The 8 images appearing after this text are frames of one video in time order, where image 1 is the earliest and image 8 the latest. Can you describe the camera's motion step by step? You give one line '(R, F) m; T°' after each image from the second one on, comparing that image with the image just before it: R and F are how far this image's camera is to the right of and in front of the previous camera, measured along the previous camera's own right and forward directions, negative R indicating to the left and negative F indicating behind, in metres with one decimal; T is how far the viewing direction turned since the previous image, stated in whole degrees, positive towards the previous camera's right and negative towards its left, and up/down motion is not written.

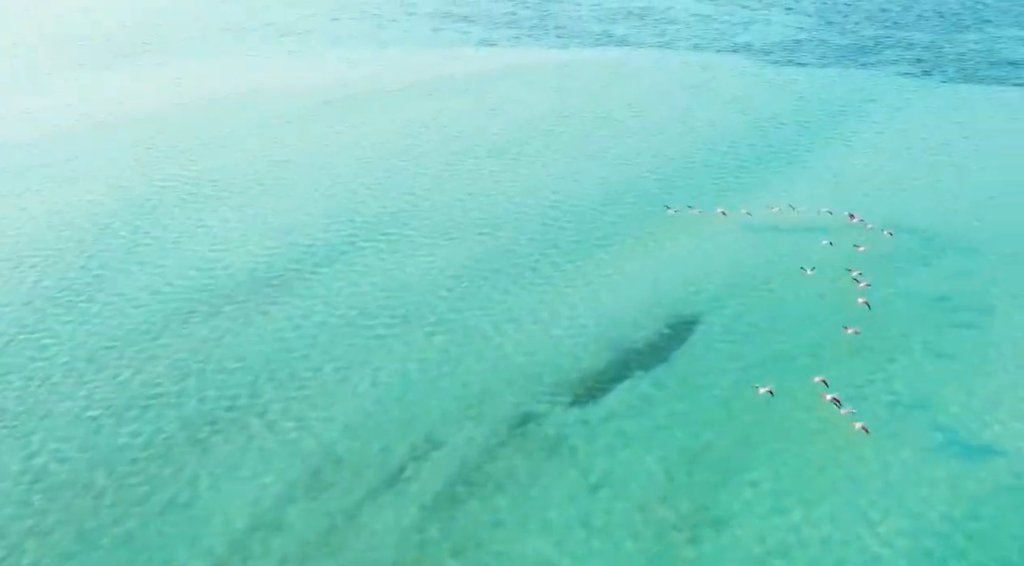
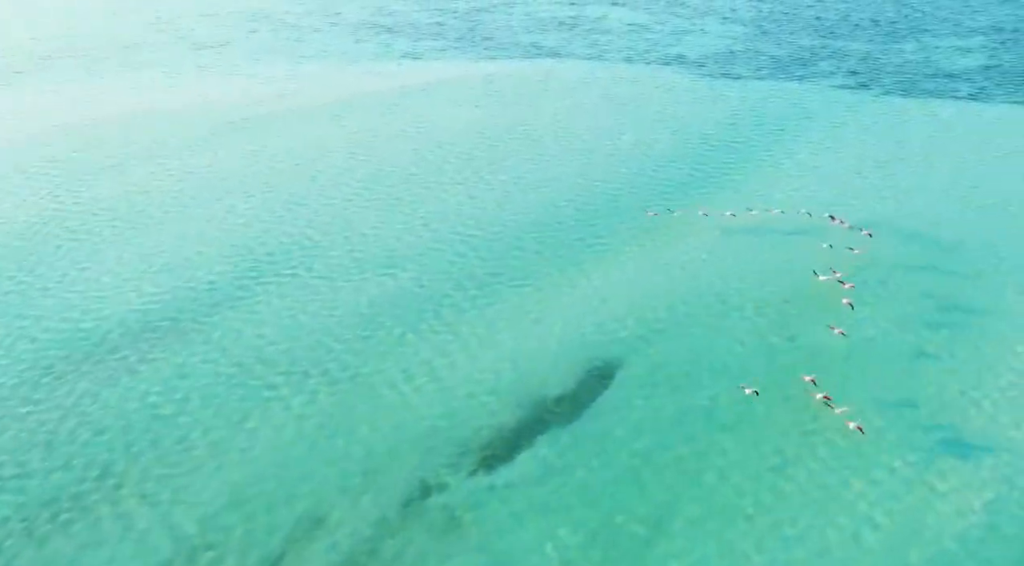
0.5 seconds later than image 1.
(+2.0, +3.7) m; +2°
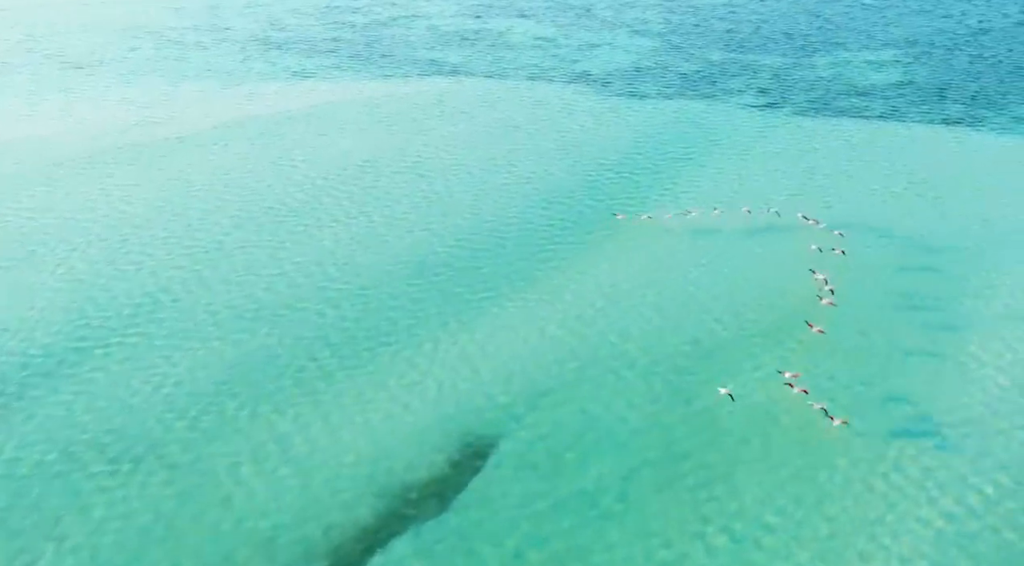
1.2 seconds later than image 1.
(+2.9, +4.8) m; +3°
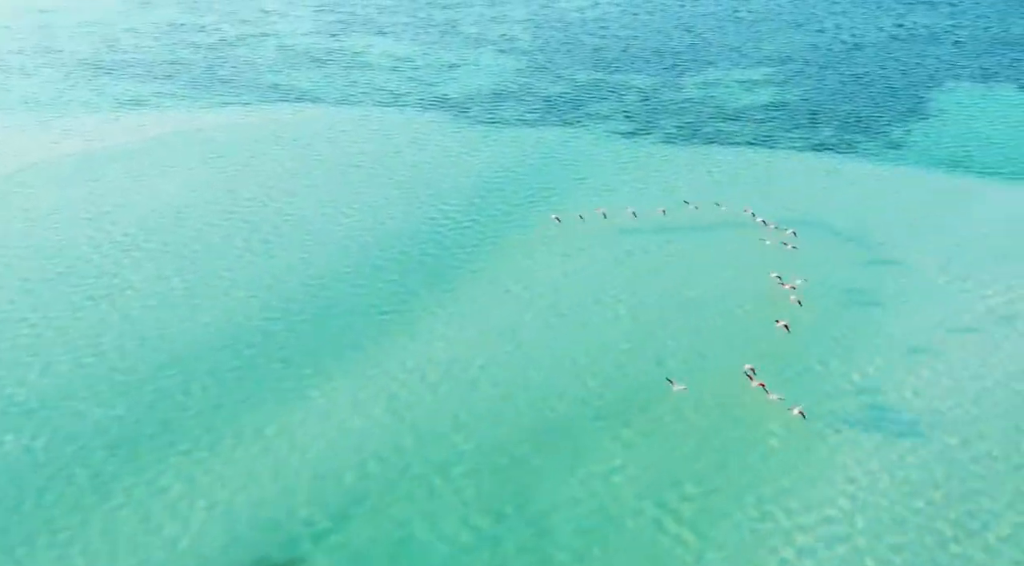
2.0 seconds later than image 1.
(+3.5, +5.7) m; +5°
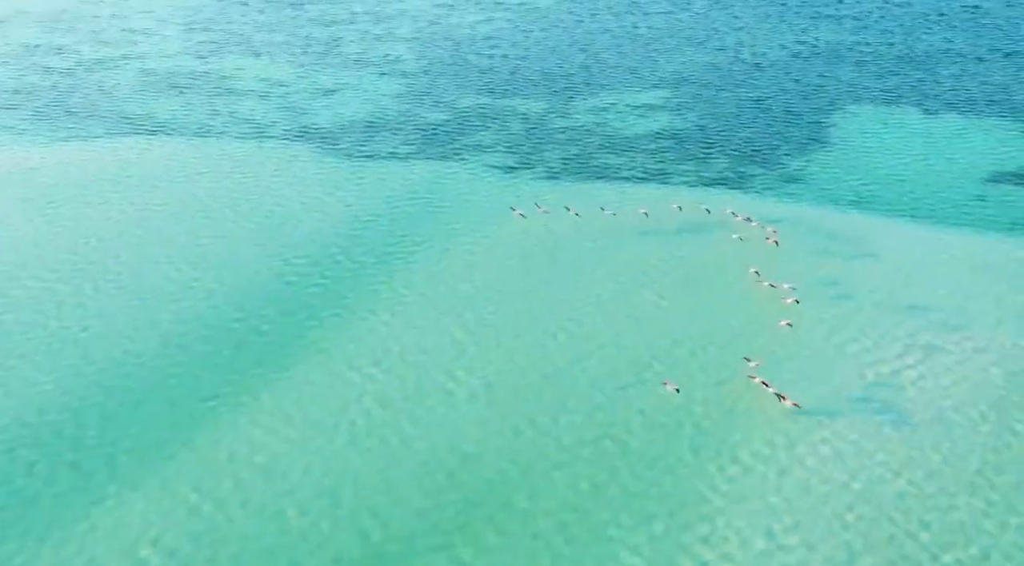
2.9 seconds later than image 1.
(+3.5, +5.9) m; +4°
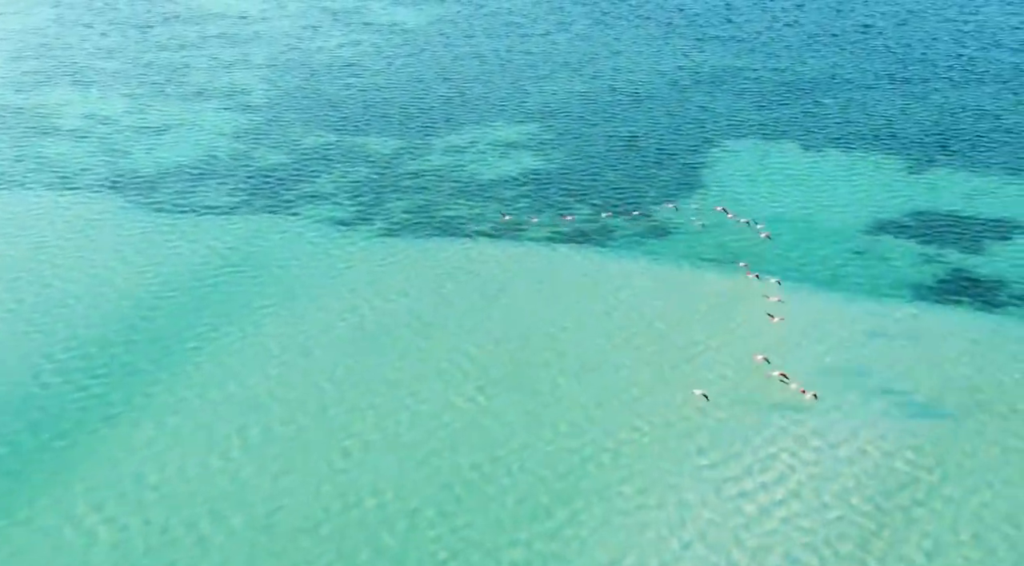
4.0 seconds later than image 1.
(+4.6, +7.1) m; +4°
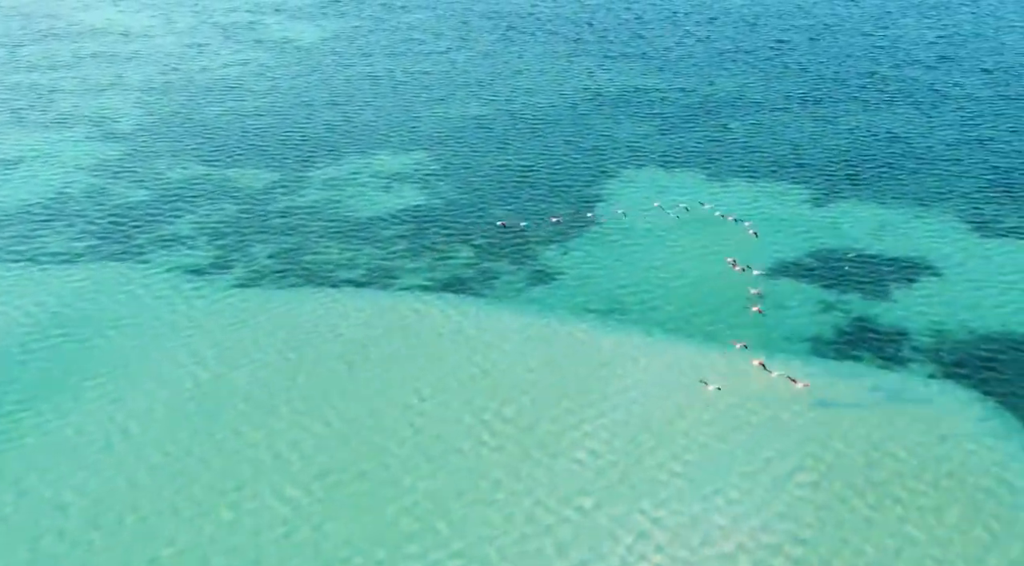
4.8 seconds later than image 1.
(+3.1, +4.8) m; +3°
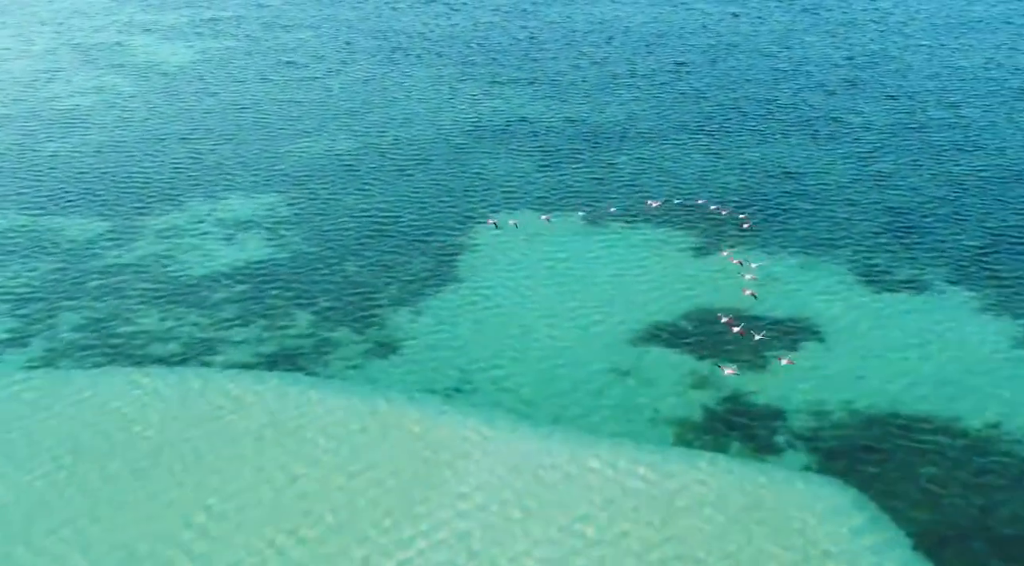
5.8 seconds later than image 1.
(+4.1, +5.8) m; +3°
